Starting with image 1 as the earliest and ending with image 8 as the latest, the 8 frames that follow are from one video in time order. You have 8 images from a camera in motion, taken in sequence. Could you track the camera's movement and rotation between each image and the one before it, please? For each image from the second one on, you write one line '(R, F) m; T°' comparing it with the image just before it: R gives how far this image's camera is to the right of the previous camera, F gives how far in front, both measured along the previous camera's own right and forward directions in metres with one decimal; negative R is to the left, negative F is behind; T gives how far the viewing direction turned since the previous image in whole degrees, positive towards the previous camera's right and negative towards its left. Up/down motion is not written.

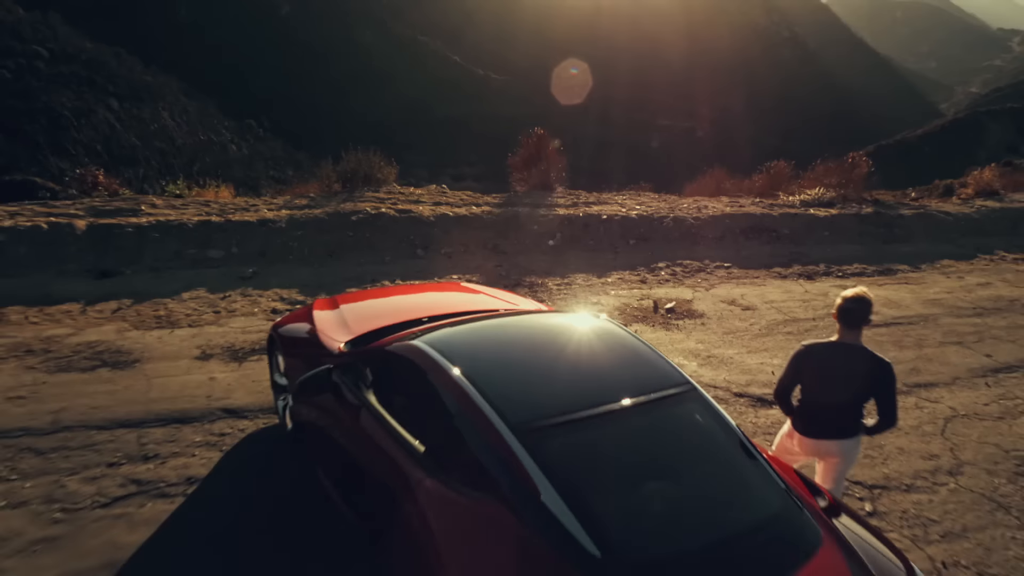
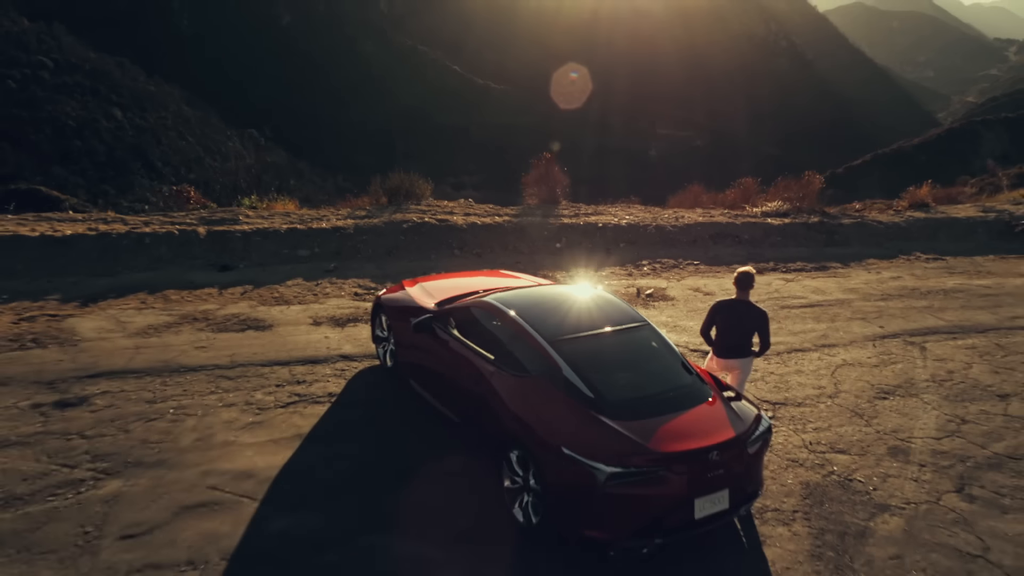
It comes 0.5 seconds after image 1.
(-0.1, -1.3) m; 0°
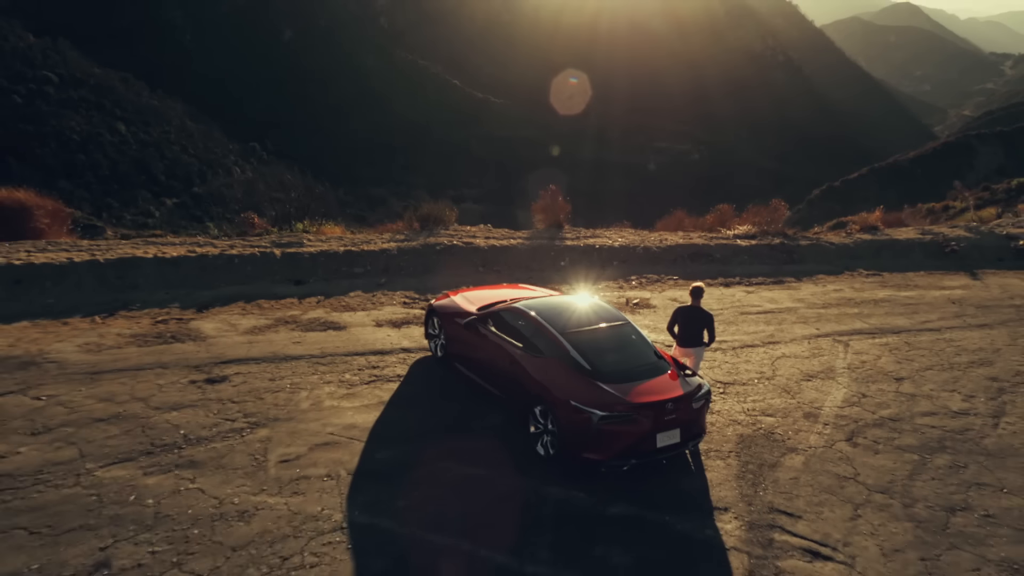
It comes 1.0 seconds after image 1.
(-0.1, -1.4) m; 0°
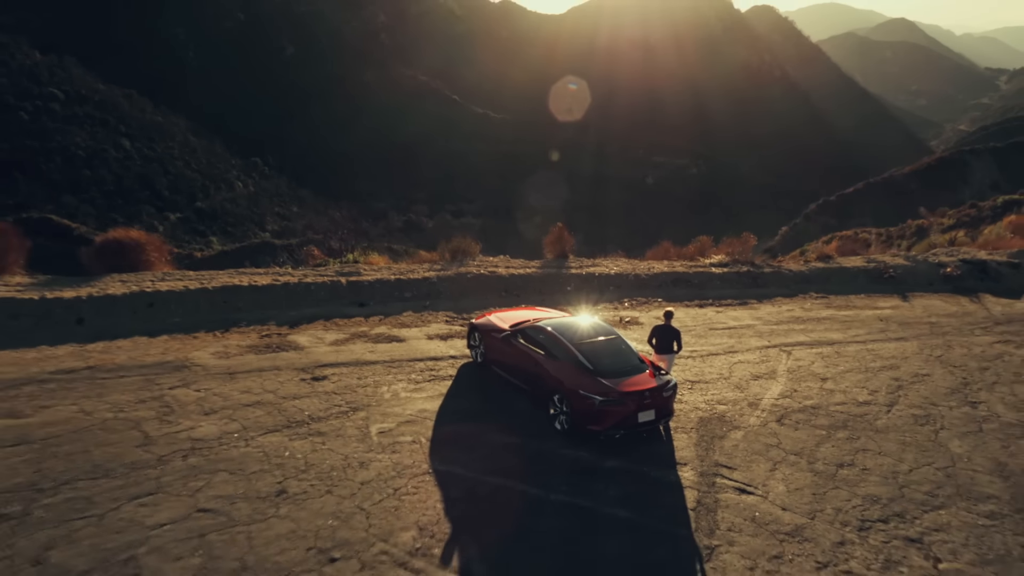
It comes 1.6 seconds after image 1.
(-0.2, -1.8) m; 0°
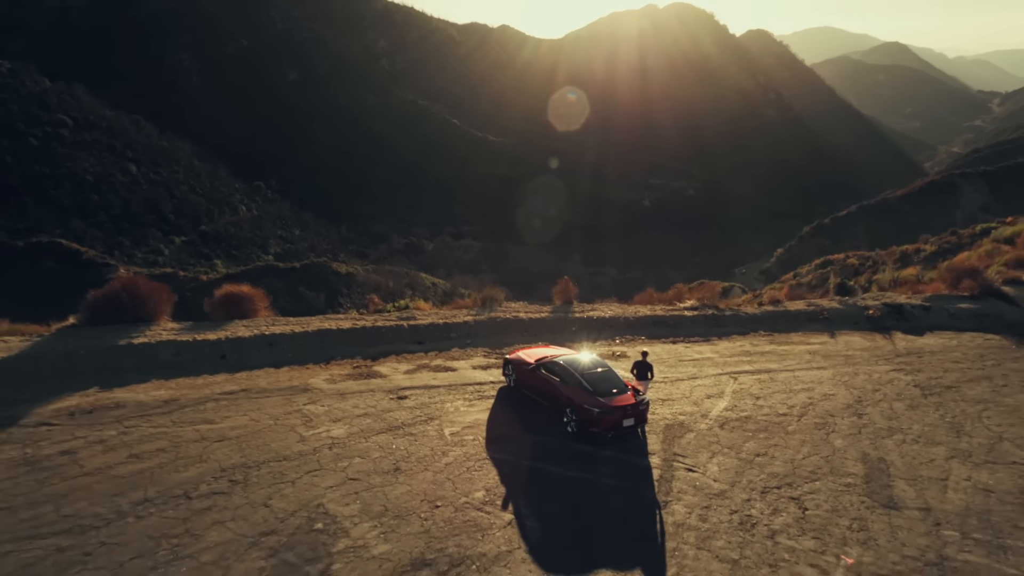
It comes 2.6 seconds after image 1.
(-0.3, -2.9) m; 0°
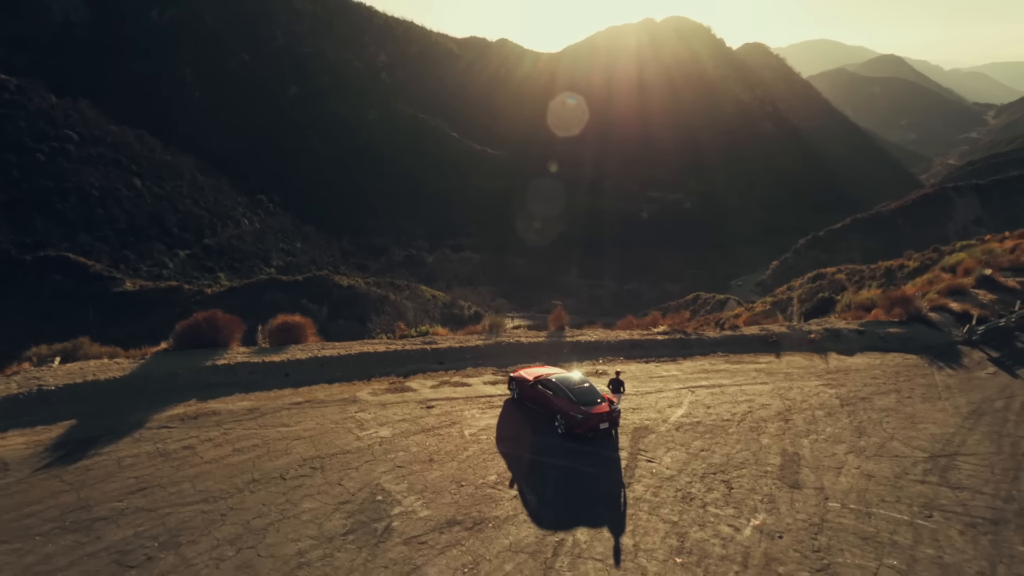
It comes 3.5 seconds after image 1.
(-0.1, -2.8) m; 0°
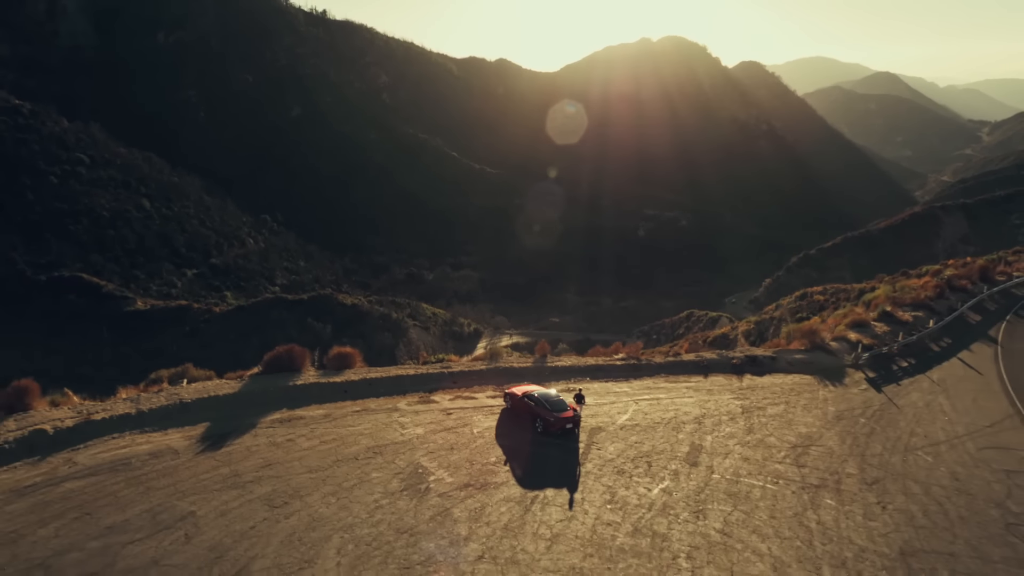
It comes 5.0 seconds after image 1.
(+0.1, -5.3) m; 0°
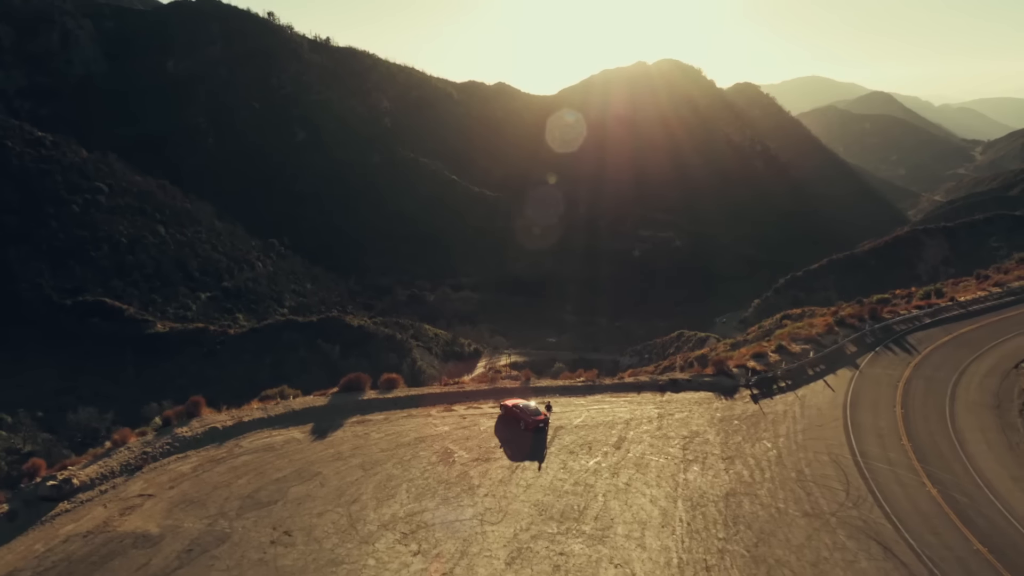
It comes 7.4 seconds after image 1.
(+0.2, -9.5) m; 0°
